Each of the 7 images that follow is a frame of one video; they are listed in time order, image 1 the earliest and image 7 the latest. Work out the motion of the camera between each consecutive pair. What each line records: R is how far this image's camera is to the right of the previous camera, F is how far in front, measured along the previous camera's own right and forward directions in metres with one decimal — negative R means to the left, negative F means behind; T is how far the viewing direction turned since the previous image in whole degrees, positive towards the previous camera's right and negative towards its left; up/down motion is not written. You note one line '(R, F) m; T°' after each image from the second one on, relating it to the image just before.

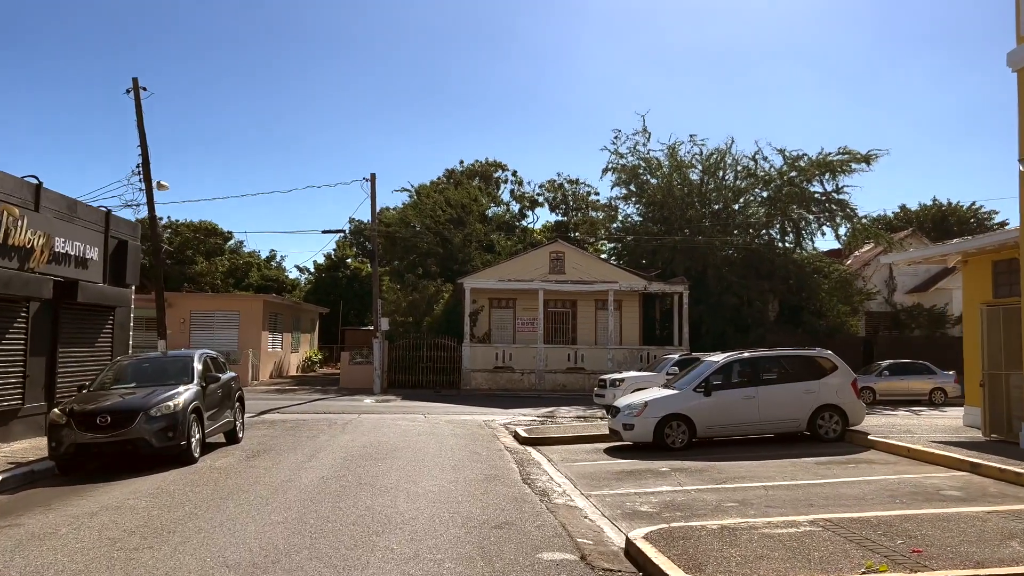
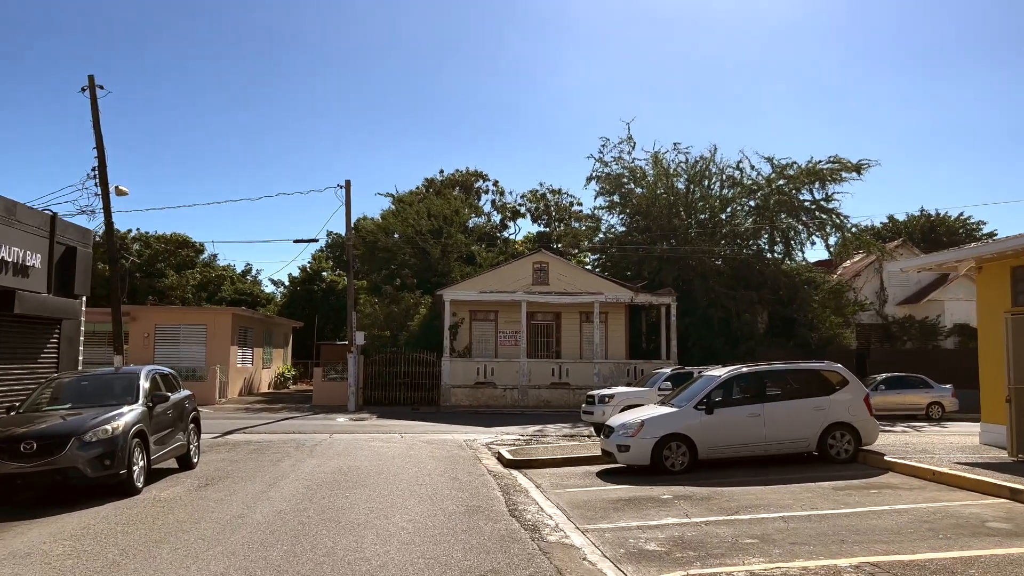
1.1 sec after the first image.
(-0.1, +1.2) m; +1°
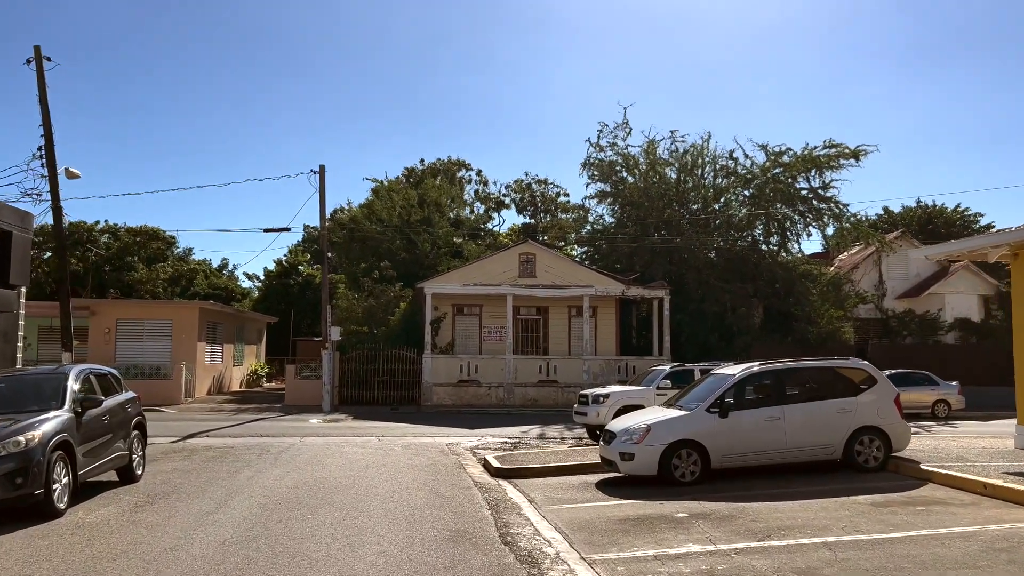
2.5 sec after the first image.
(-0.1, +1.5) m; +1°
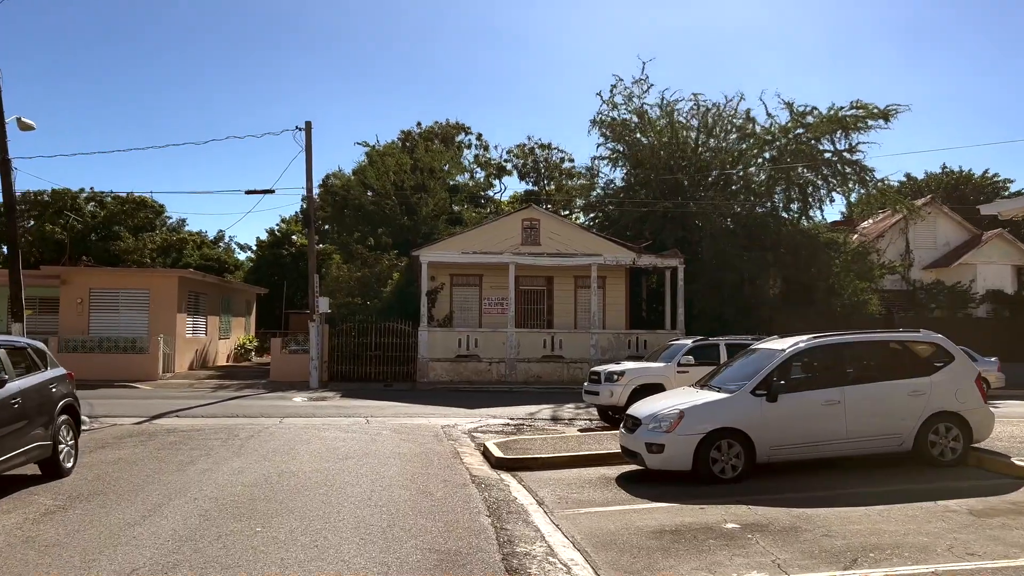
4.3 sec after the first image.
(0.0, +1.9) m; 0°
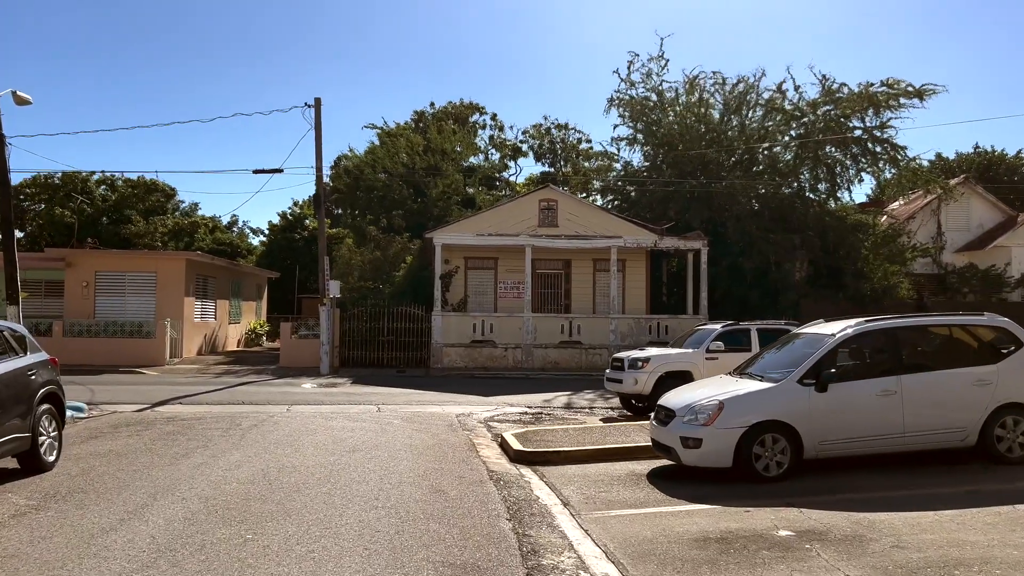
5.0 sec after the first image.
(-0.1, +0.8) m; -1°
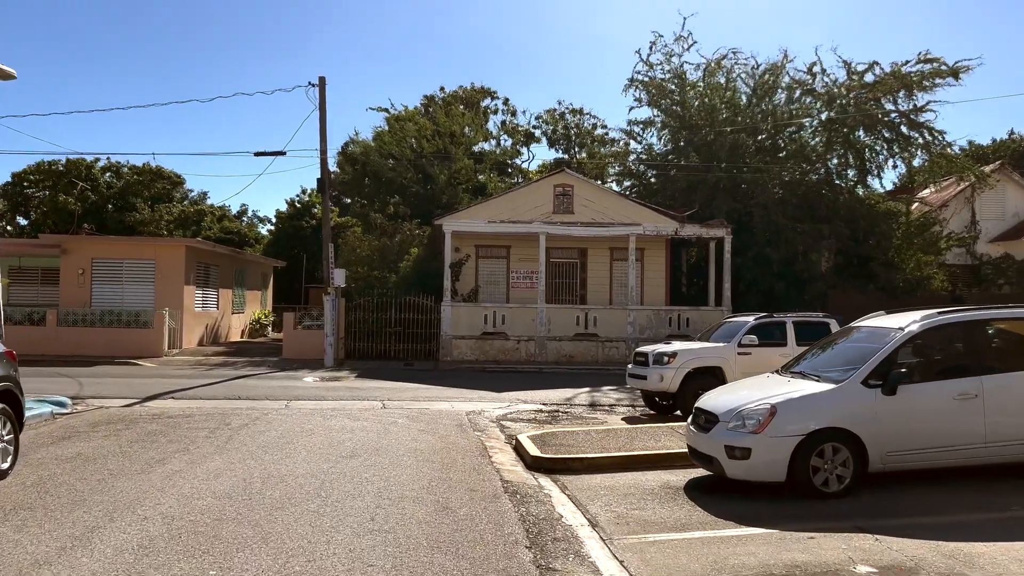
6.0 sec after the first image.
(-0.1, +1.1) m; -1°
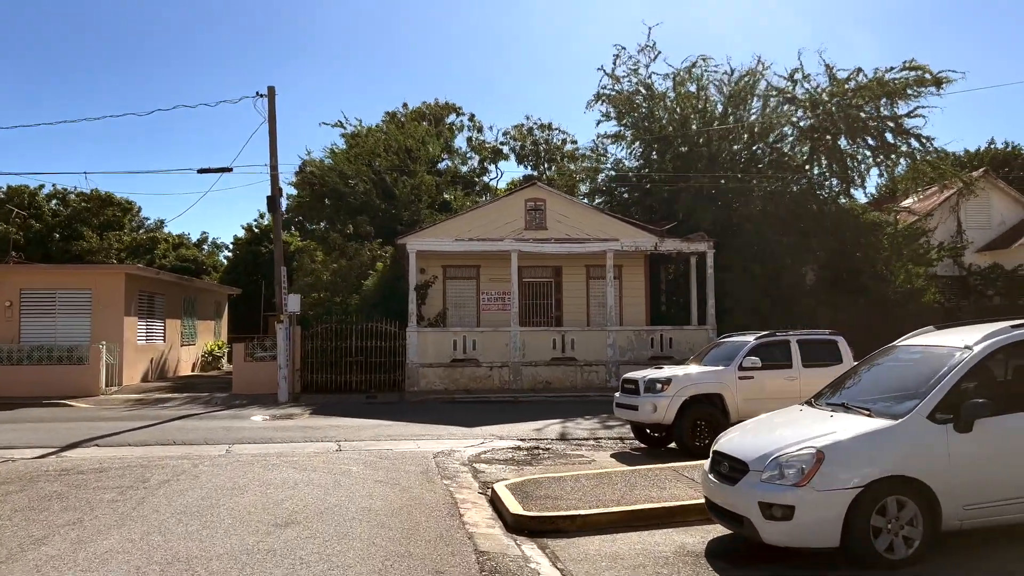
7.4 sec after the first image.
(0.0, +1.6) m; +2°
